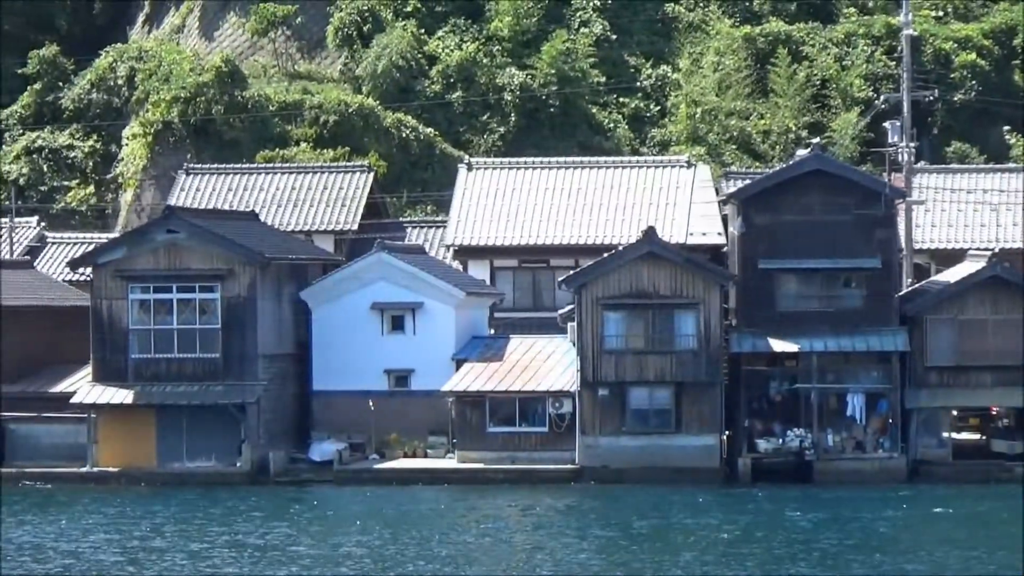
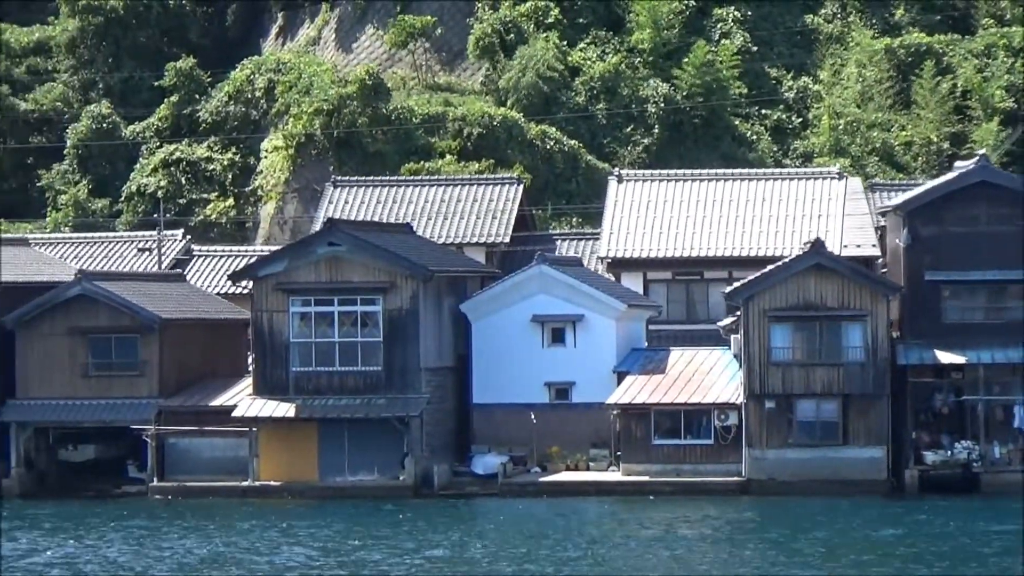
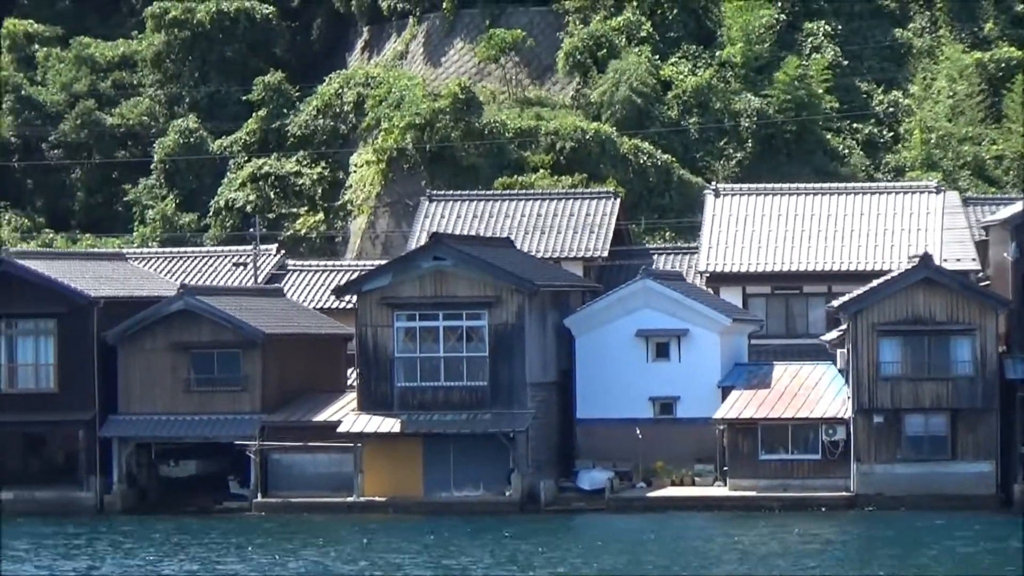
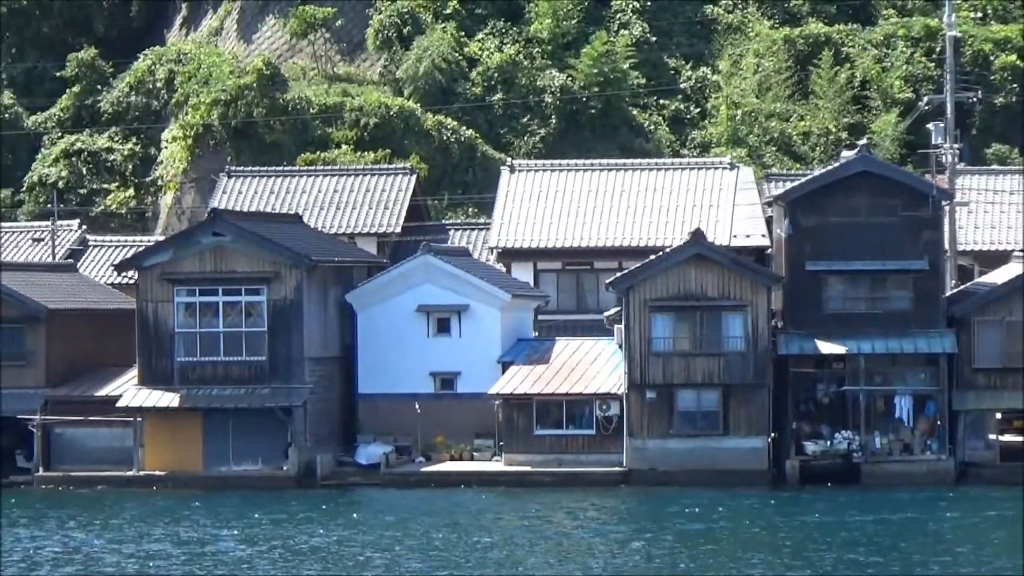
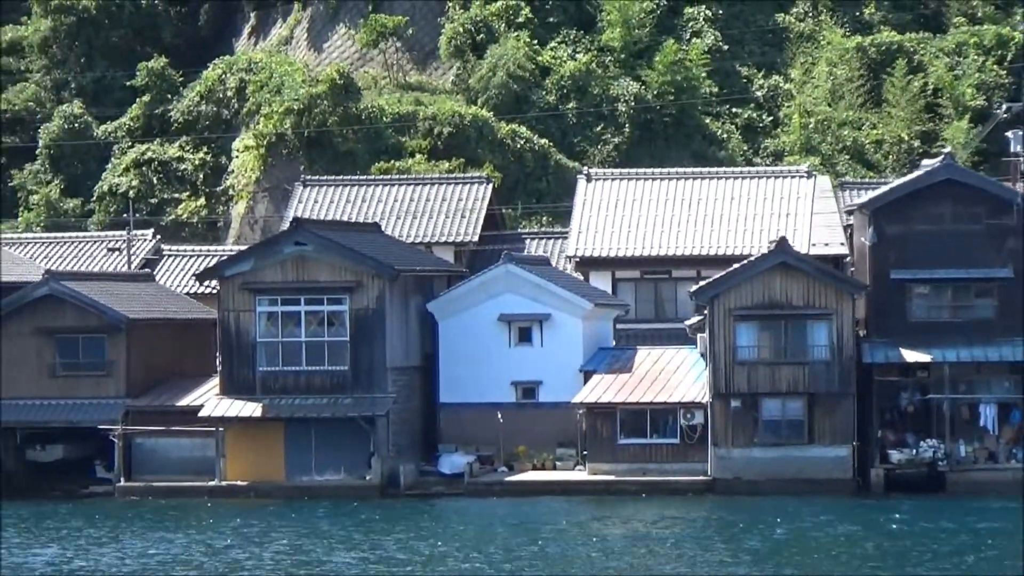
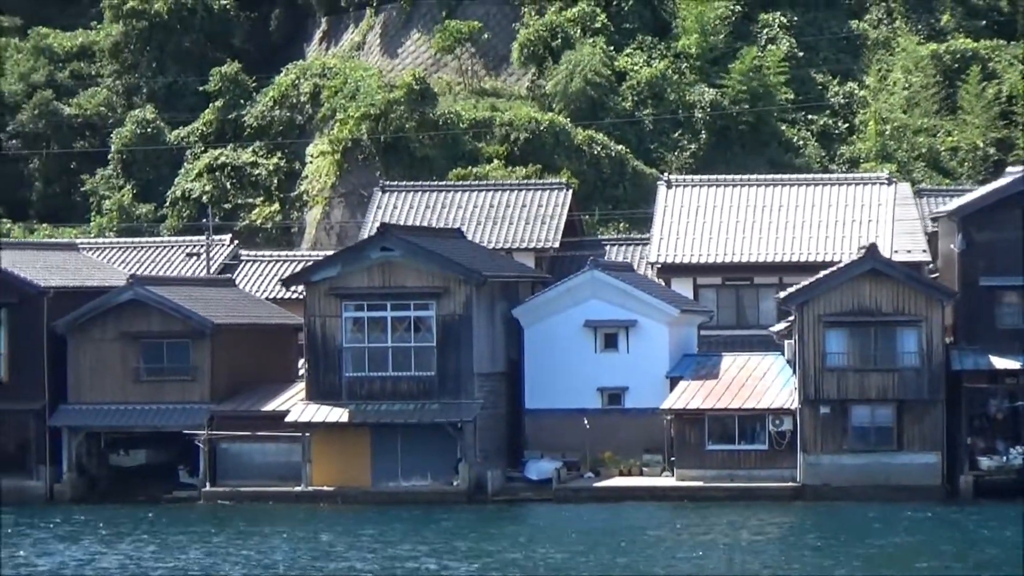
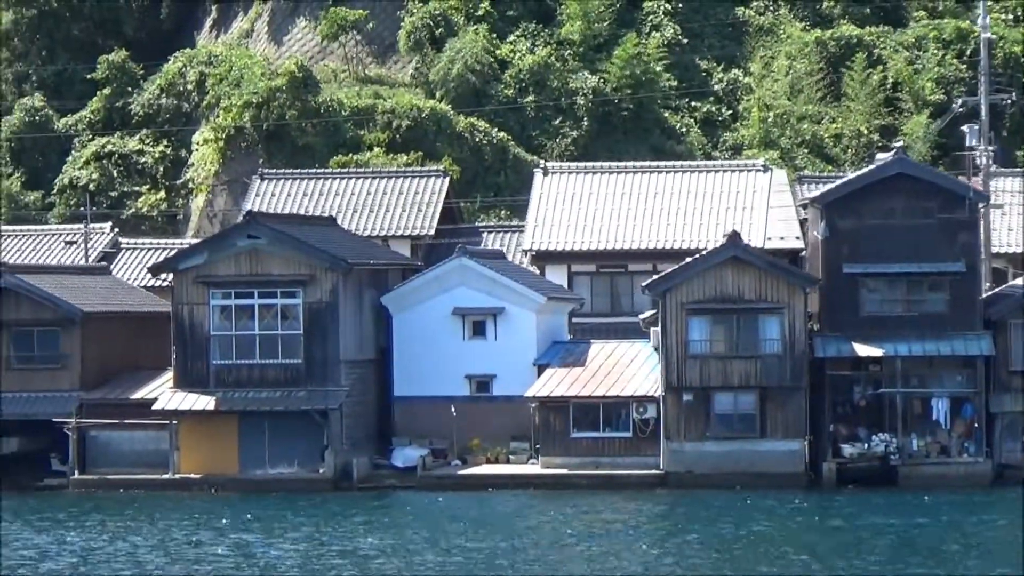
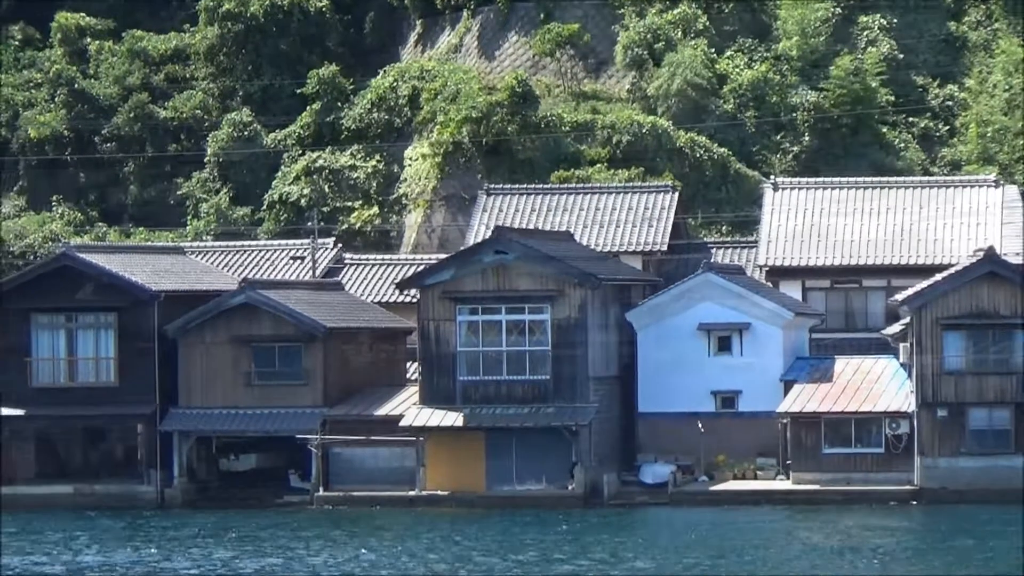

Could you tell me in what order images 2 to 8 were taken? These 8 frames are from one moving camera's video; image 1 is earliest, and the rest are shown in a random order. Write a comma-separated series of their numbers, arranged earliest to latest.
4, 7, 5, 2, 6, 3, 8
